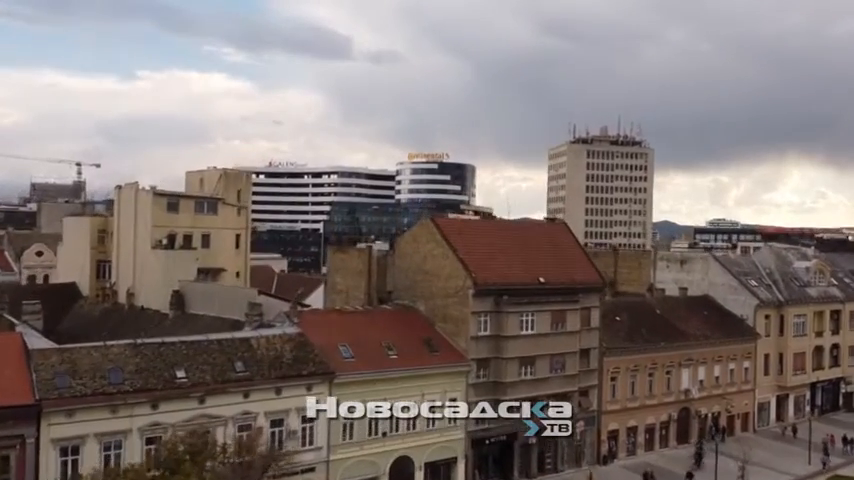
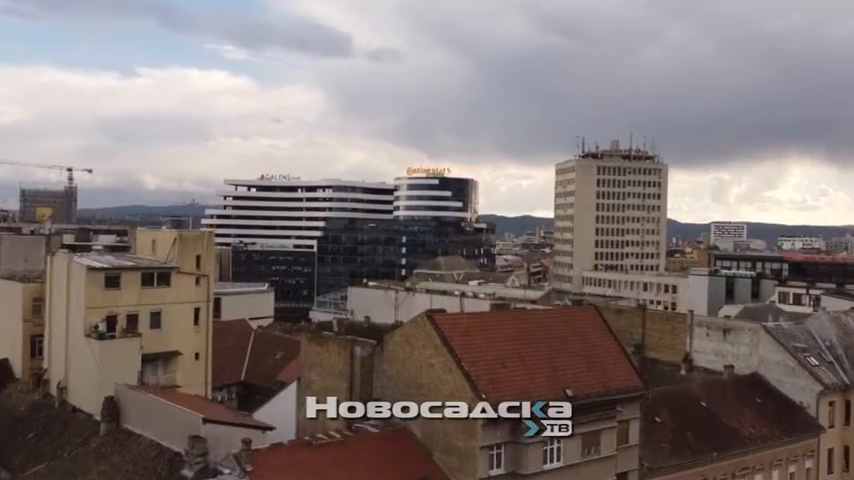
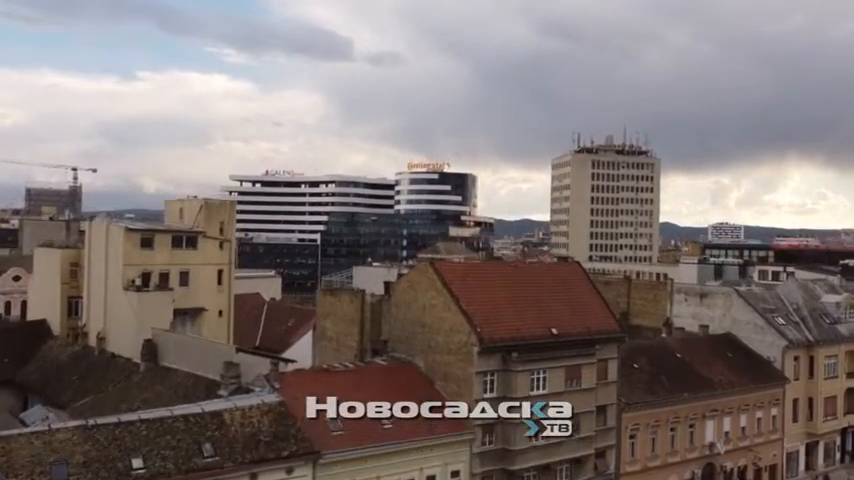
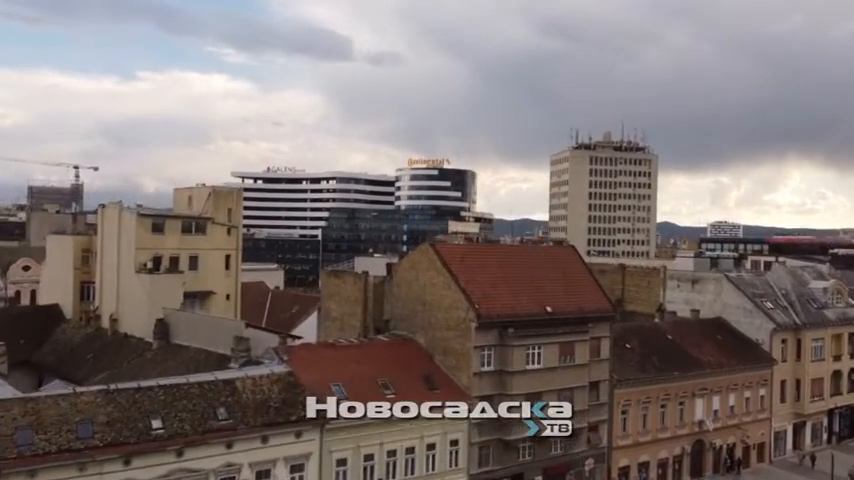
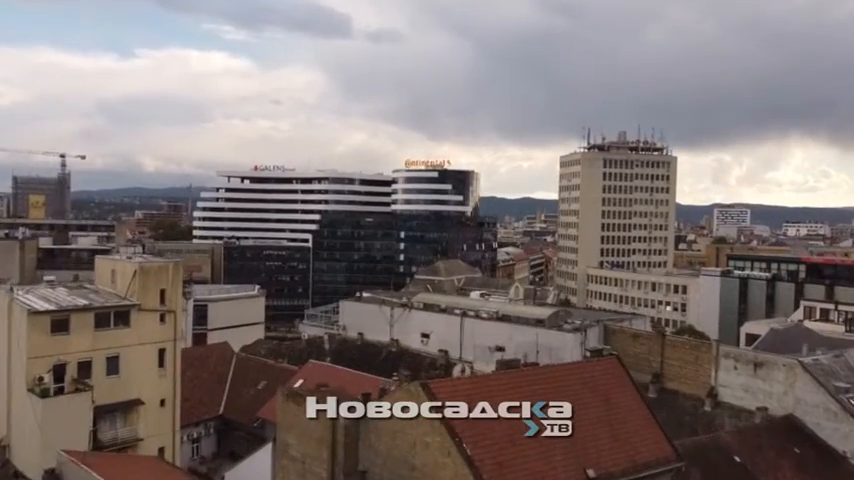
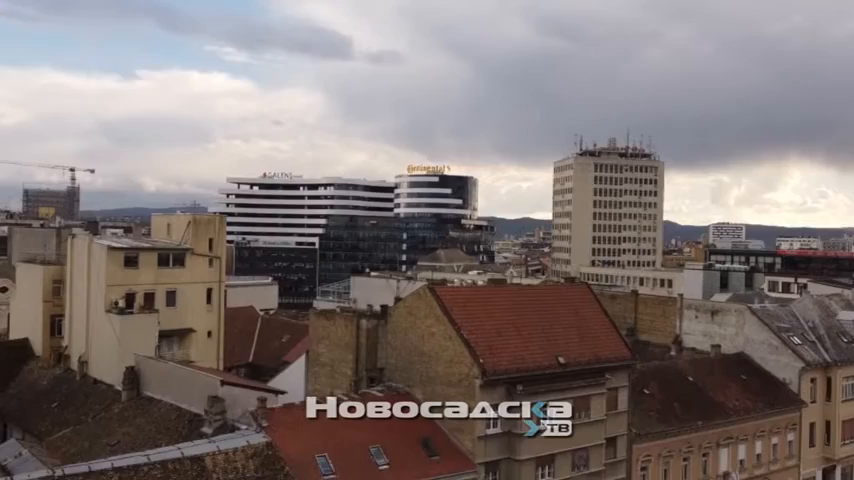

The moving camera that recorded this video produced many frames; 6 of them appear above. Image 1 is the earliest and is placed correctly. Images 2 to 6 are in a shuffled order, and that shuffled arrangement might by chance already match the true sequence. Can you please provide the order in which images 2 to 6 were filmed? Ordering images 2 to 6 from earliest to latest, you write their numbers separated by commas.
4, 3, 6, 2, 5
